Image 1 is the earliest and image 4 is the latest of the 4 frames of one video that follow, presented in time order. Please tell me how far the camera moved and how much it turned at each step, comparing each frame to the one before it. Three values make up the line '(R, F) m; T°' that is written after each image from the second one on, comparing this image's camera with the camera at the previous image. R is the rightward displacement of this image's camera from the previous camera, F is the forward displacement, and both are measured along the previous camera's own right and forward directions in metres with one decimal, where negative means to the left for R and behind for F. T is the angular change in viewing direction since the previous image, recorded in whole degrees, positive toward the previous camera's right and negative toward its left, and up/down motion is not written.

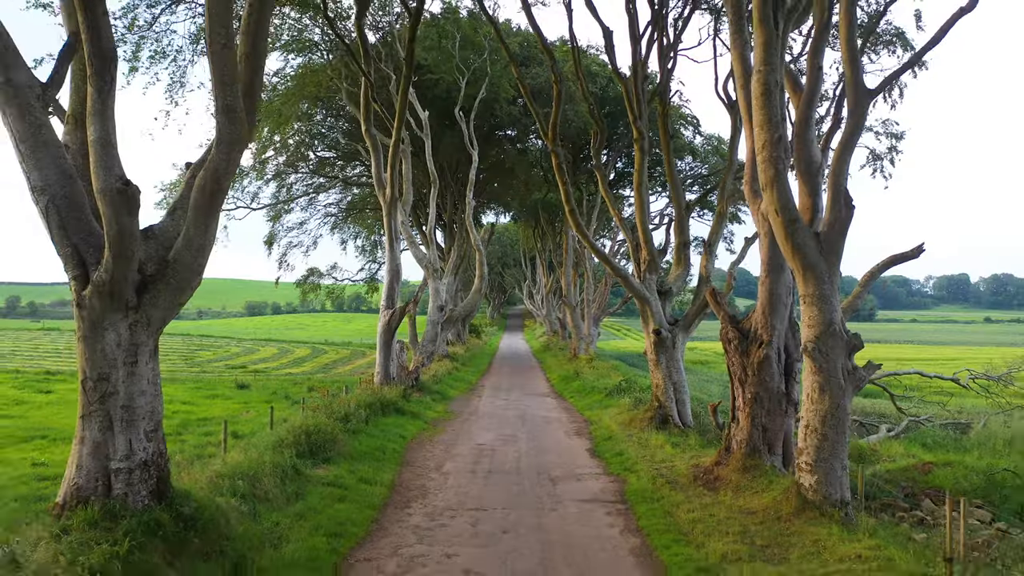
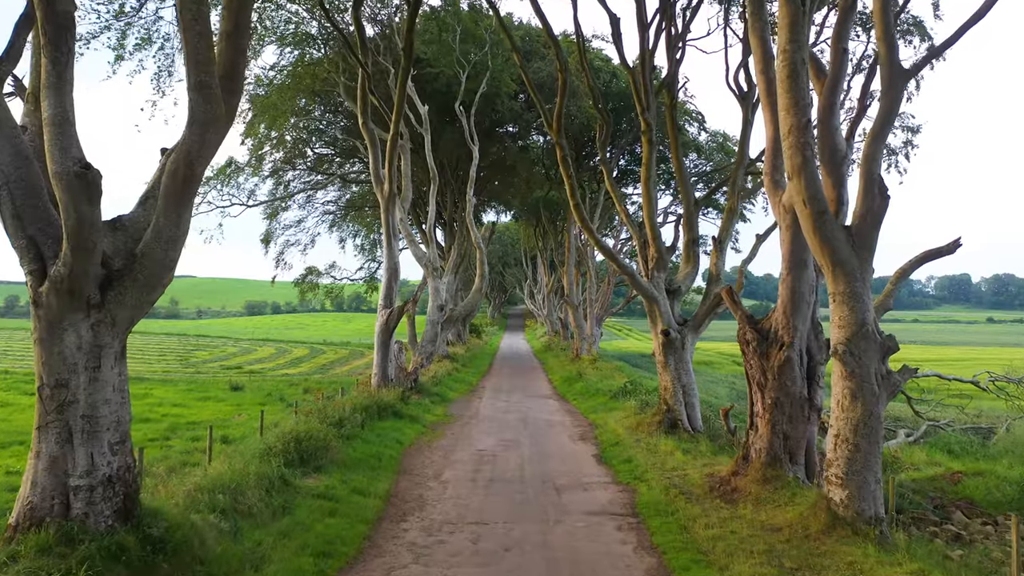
(0.0, +0.5) m; 0°
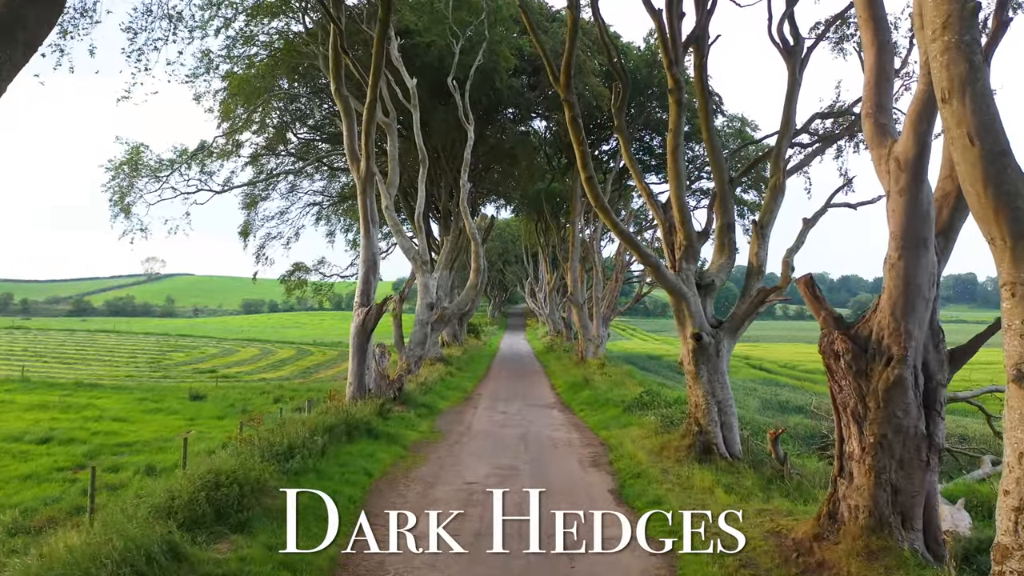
(+0.1, +2.3) m; 0°
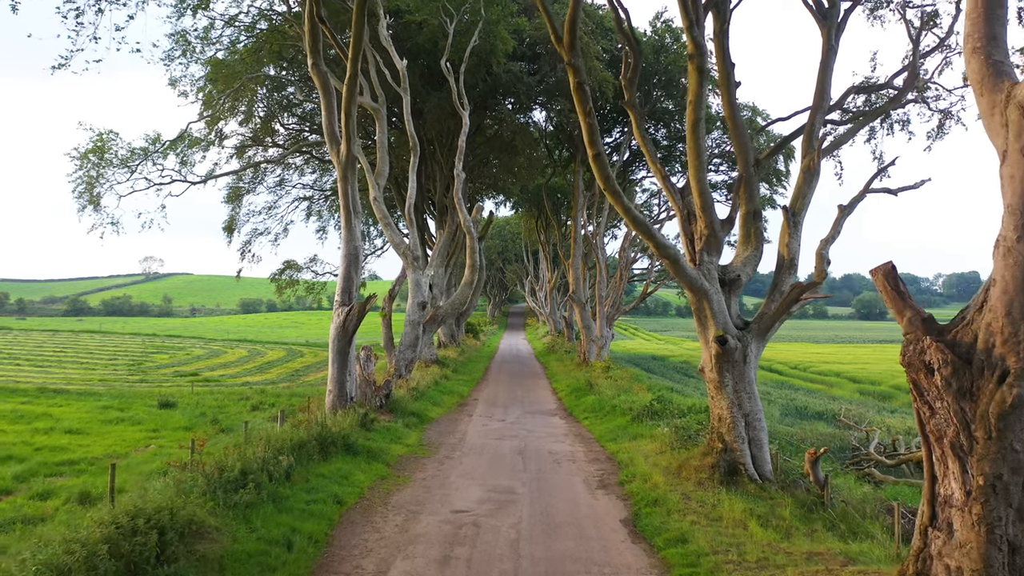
(+0.1, +1.3) m; 0°
